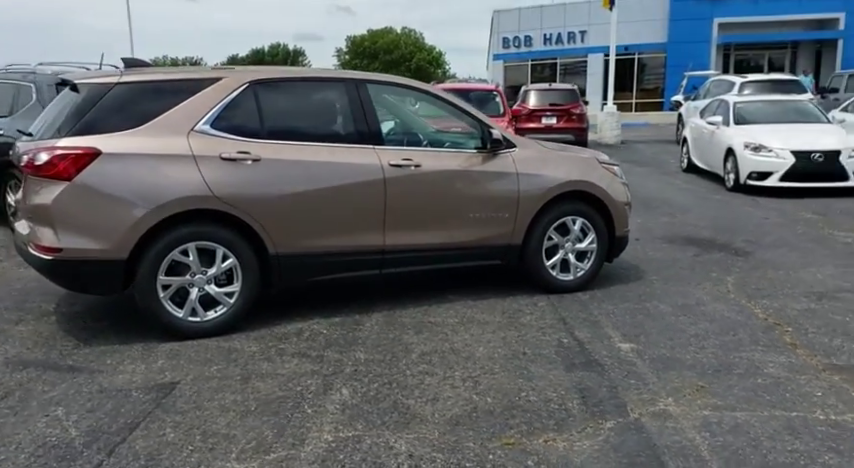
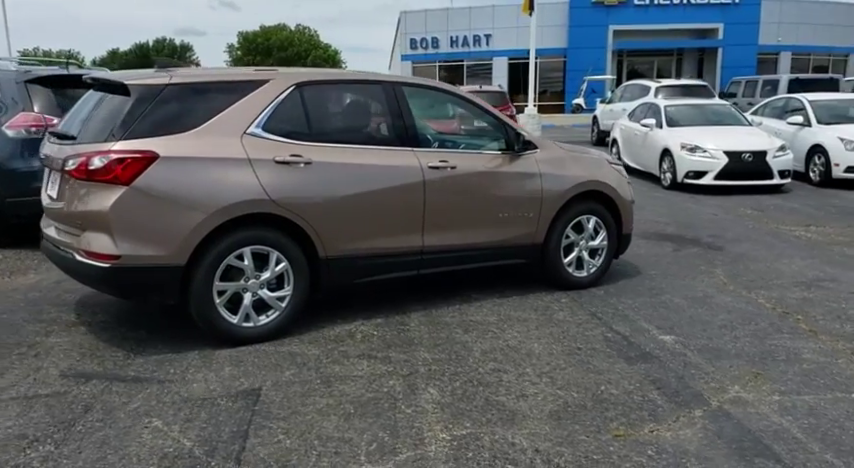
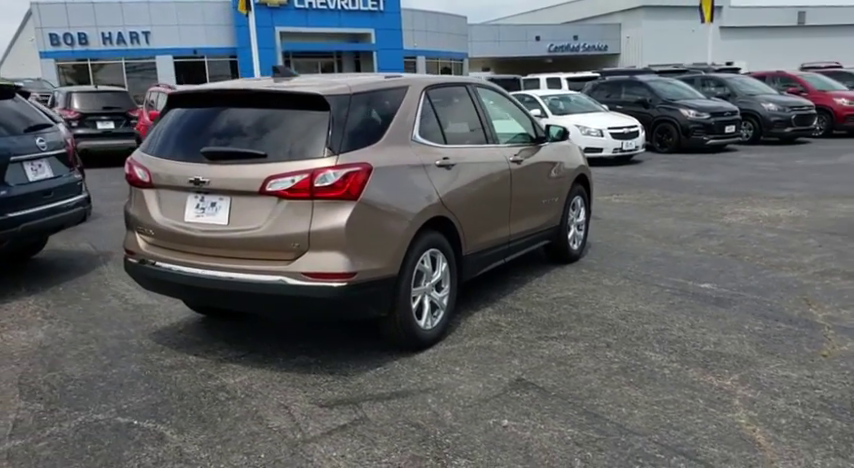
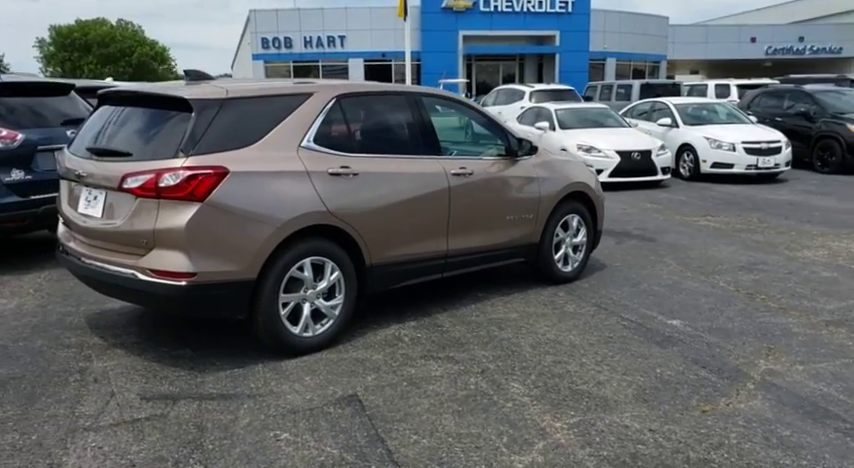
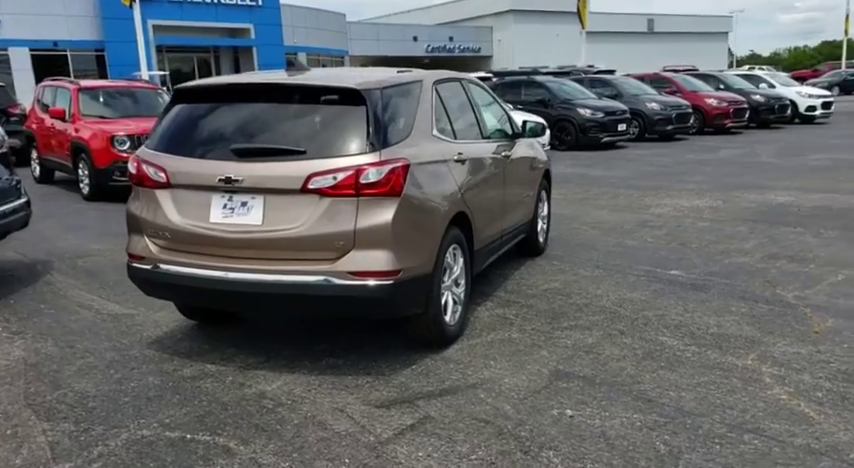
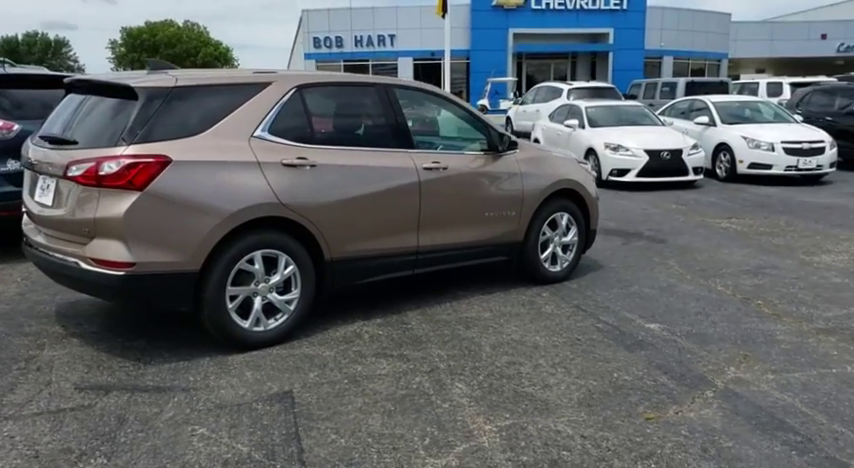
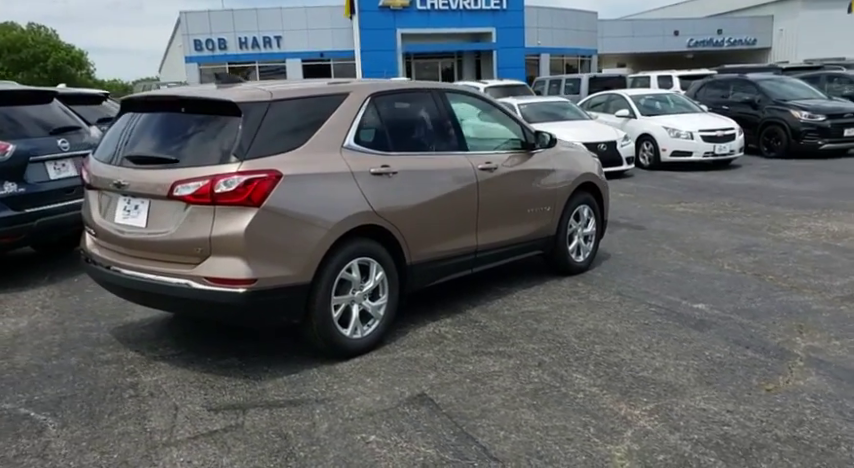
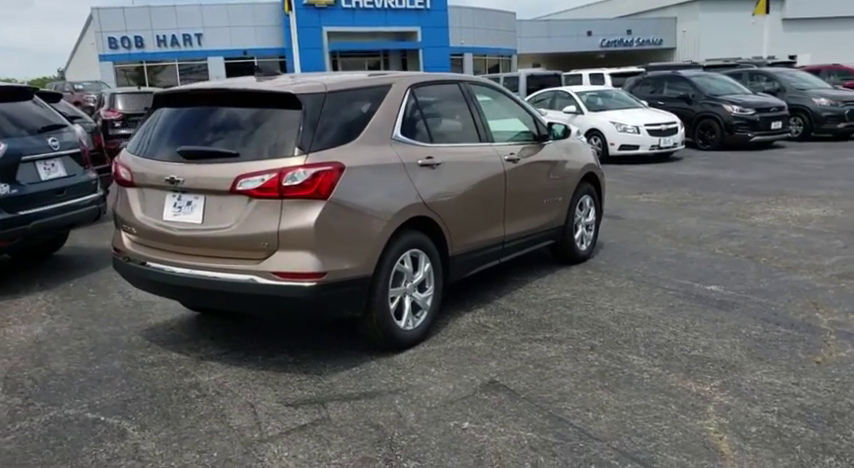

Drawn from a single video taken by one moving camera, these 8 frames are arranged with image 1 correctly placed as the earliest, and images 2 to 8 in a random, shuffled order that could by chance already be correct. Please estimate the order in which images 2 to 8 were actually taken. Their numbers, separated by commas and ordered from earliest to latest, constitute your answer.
2, 6, 4, 7, 8, 3, 5
